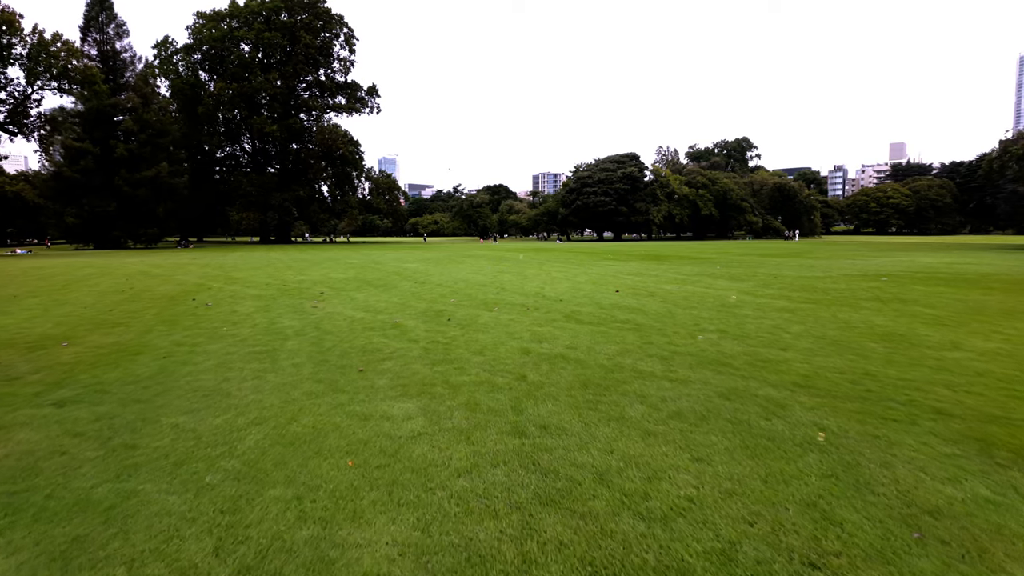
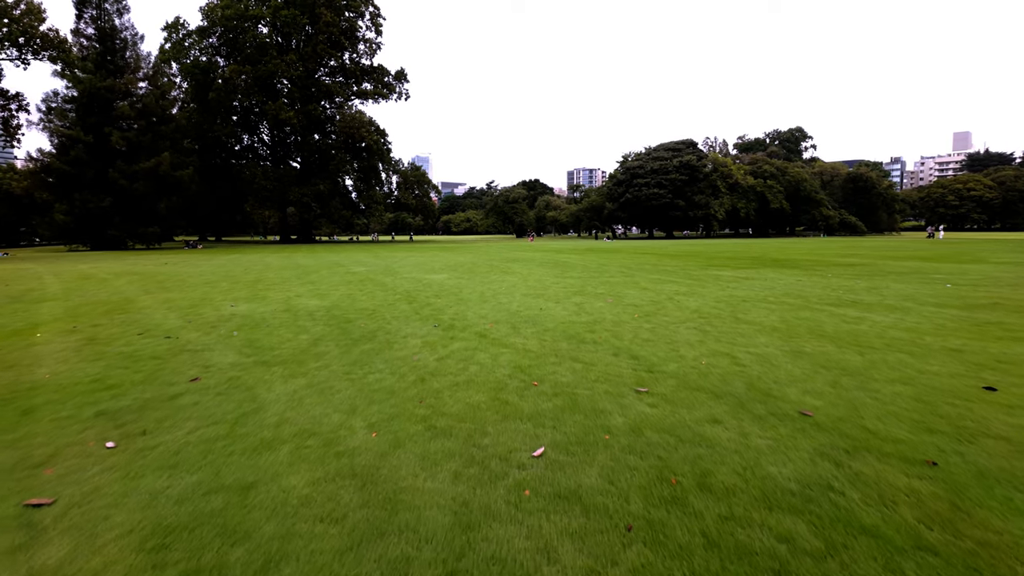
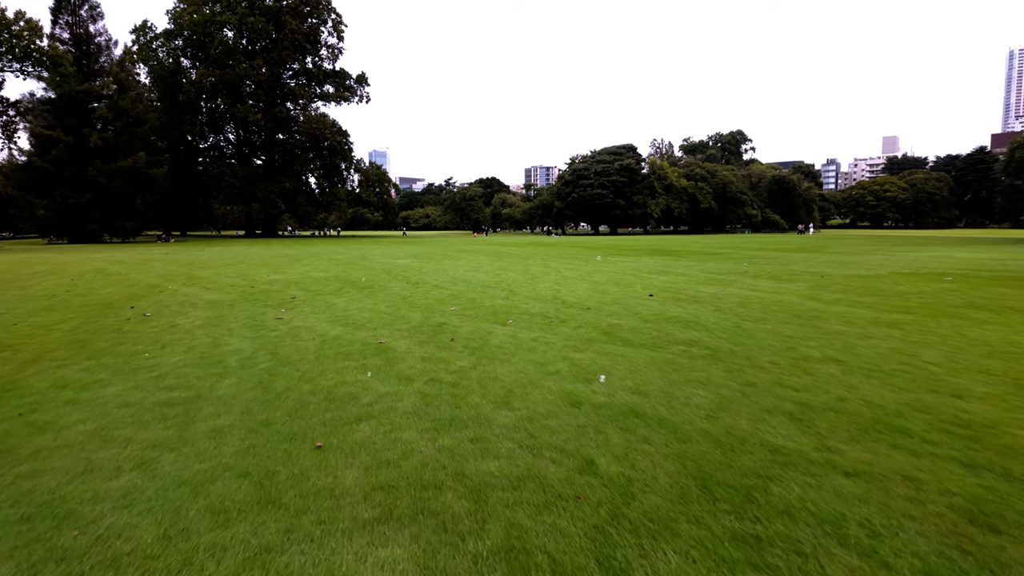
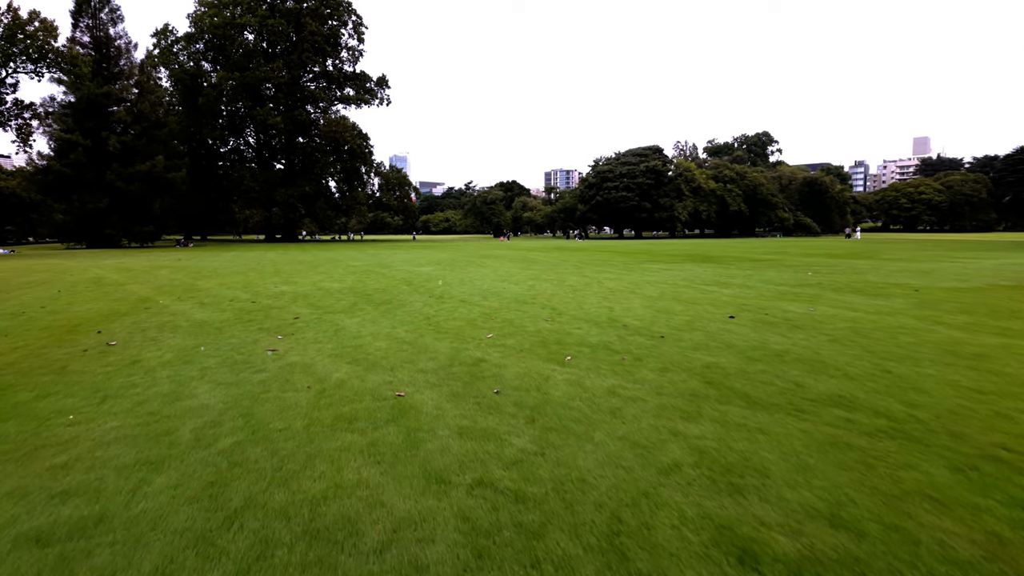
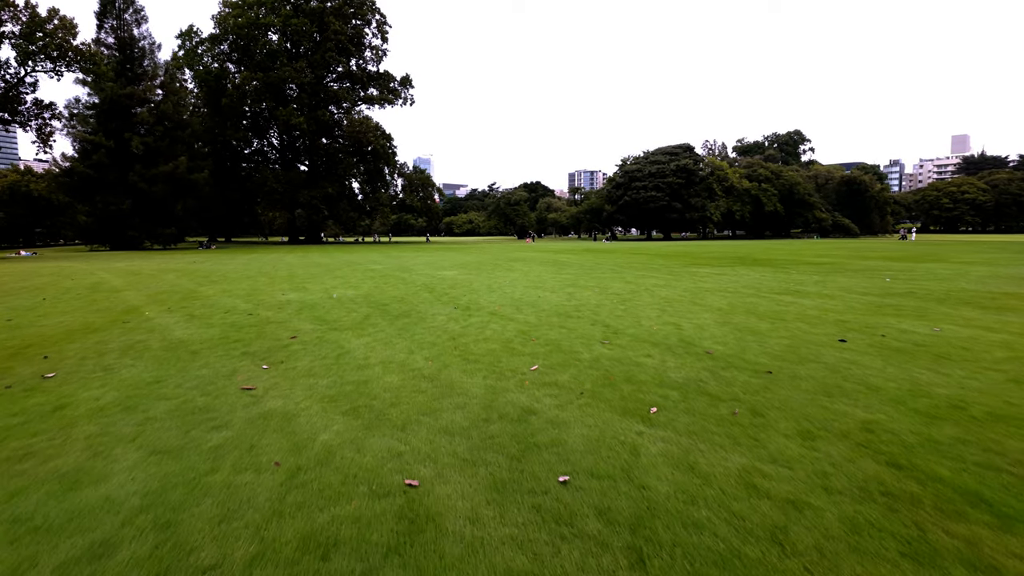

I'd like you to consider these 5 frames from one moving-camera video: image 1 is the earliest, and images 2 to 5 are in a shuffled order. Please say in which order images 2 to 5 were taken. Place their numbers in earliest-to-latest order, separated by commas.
3, 4, 5, 2
